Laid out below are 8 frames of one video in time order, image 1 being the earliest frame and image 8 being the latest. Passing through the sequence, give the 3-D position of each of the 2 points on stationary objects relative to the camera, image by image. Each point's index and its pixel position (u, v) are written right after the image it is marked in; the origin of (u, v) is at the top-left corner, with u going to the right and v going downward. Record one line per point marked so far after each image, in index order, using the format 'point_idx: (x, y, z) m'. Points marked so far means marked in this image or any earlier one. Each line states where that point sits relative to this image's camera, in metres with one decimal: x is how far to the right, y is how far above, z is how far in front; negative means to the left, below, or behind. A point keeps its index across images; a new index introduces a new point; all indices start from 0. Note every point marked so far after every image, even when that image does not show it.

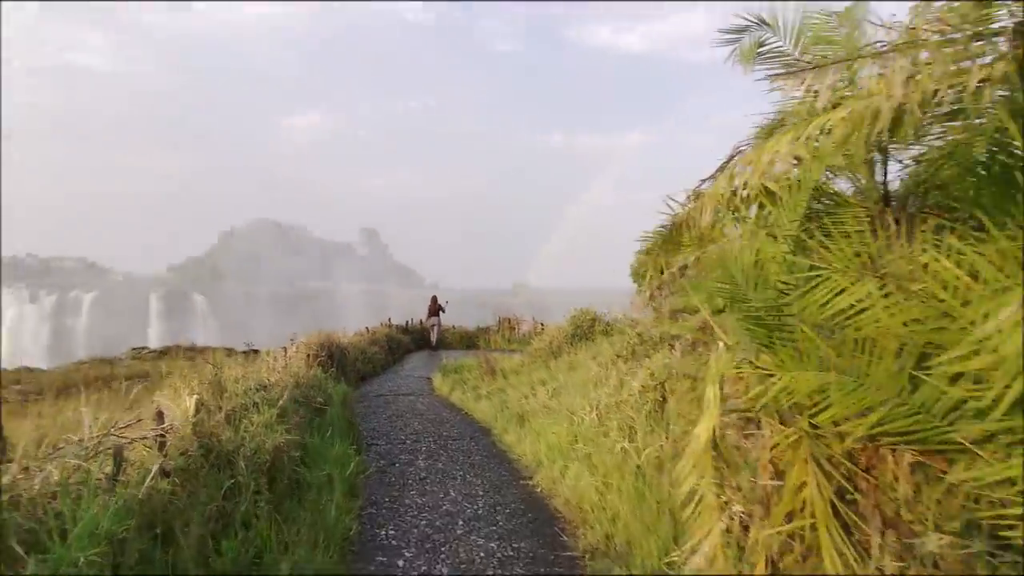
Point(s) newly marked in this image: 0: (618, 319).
0: (+2.3, -0.7, +11.4) m
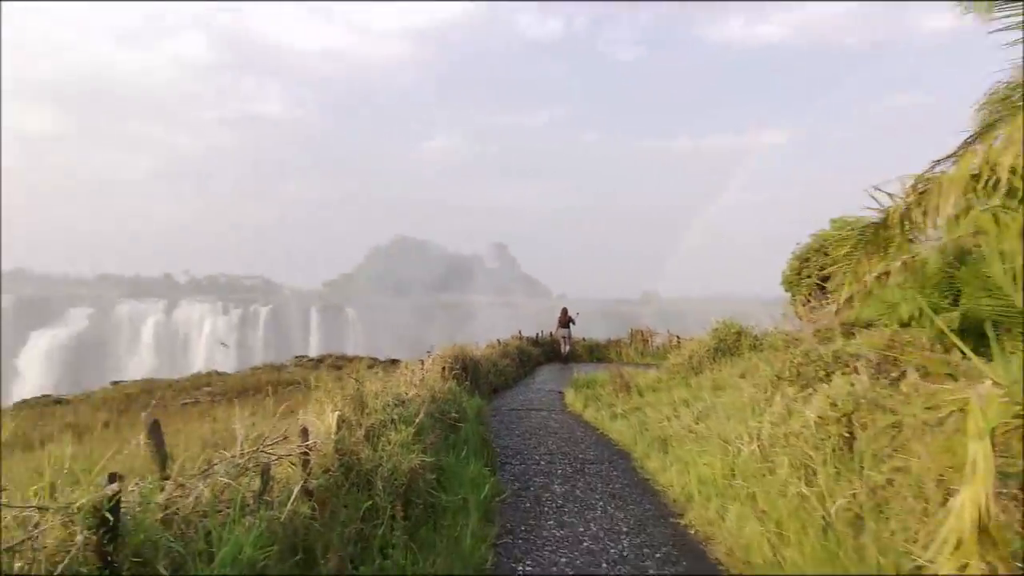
0: (+5.1, -0.9, +10.1) m
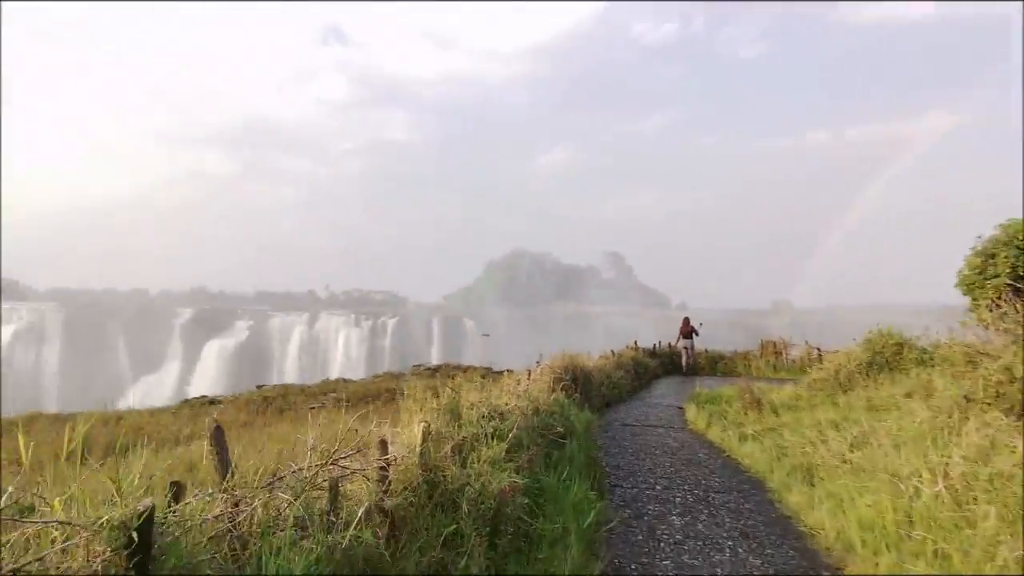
0: (+7.0, -0.9, +8.3) m
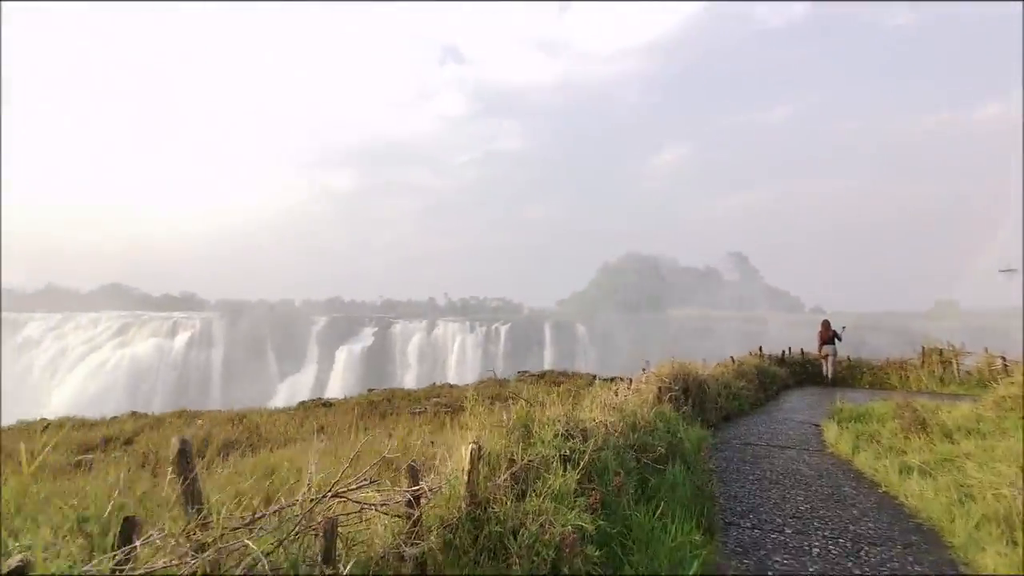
0: (+8.2, -0.7, +6.0) m
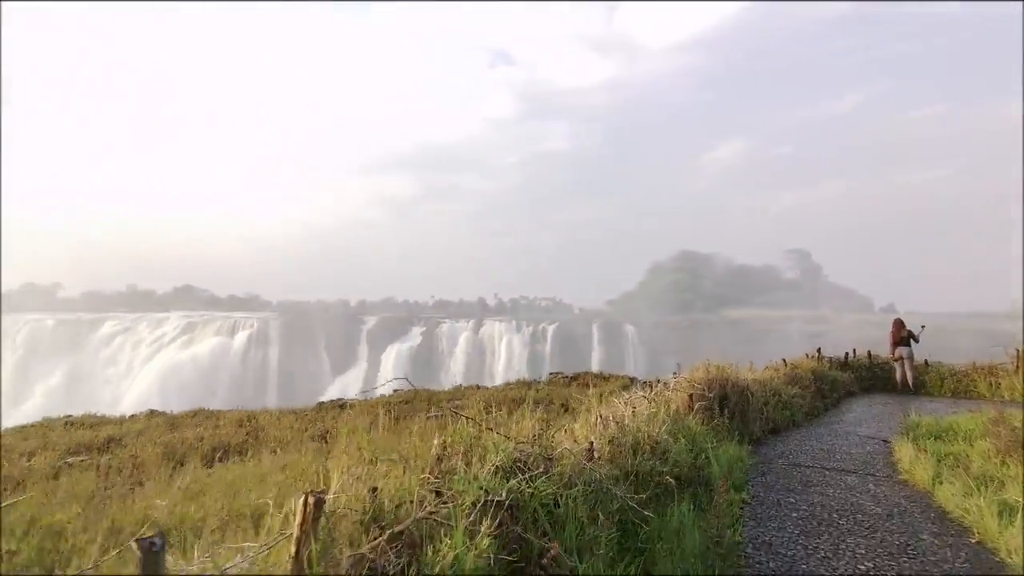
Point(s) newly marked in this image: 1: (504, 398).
0: (+8.0, -0.6, +4.2) m
1: (-0.2, -3.0, +14.0) m
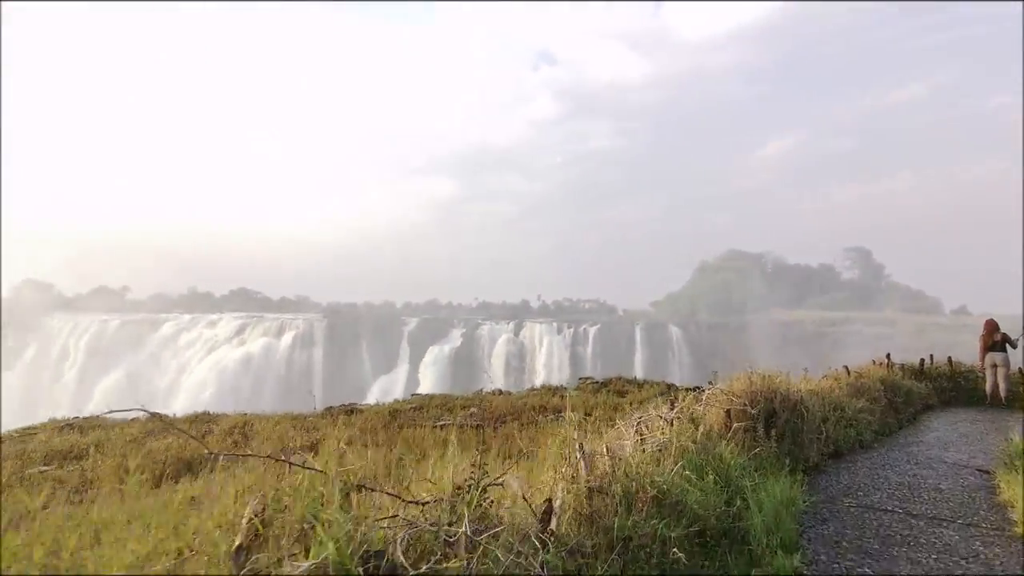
0: (+7.6, -0.4, +2.3) m
1: (+0.3, -2.9, +12.7) m
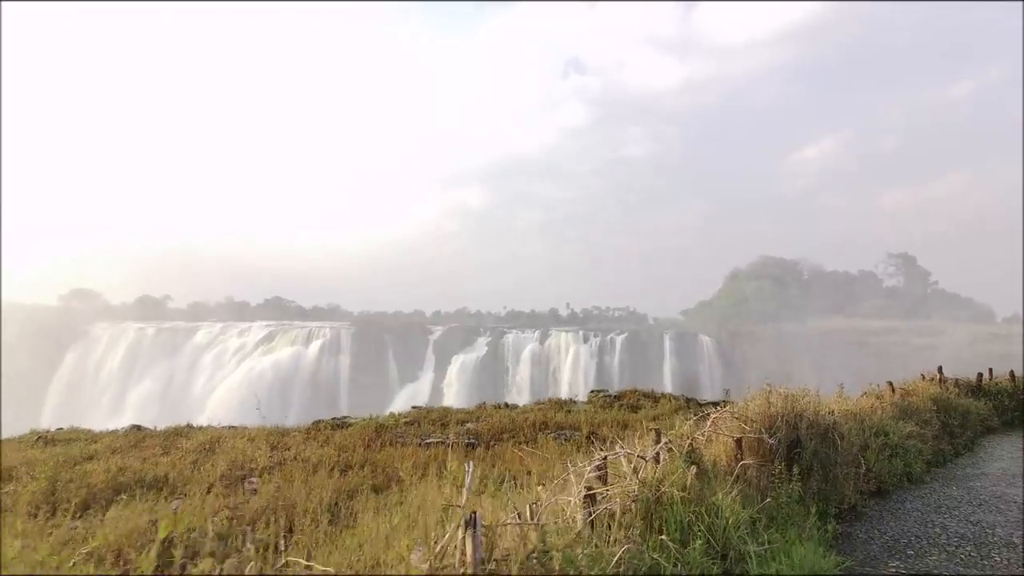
0: (+7.0, -0.3, +0.8) m
1: (+0.3, -3.0, +11.6) m
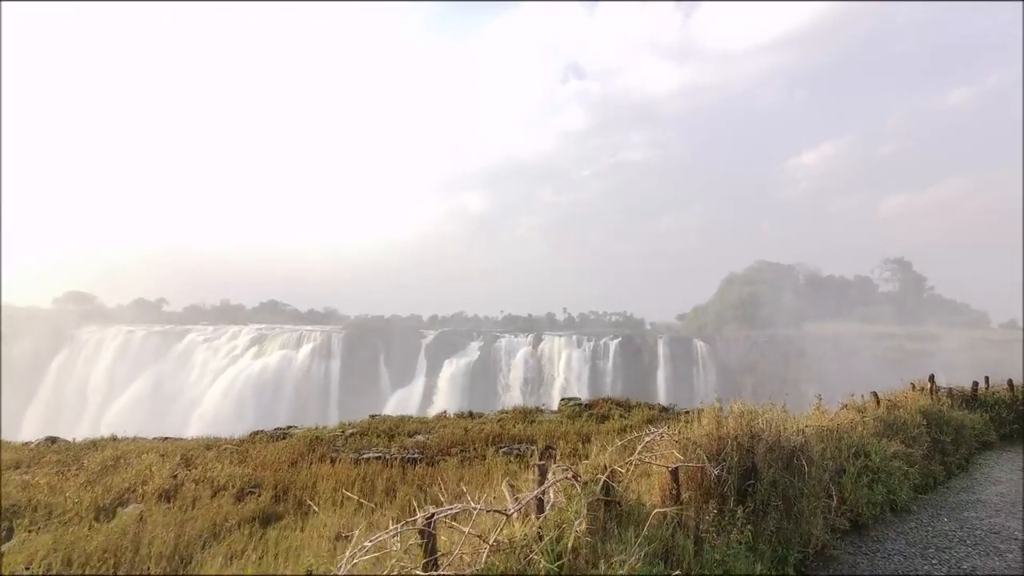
0: (+6.1, -0.3, -0.1) m
1: (-0.7, -3.0, +10.6) m
